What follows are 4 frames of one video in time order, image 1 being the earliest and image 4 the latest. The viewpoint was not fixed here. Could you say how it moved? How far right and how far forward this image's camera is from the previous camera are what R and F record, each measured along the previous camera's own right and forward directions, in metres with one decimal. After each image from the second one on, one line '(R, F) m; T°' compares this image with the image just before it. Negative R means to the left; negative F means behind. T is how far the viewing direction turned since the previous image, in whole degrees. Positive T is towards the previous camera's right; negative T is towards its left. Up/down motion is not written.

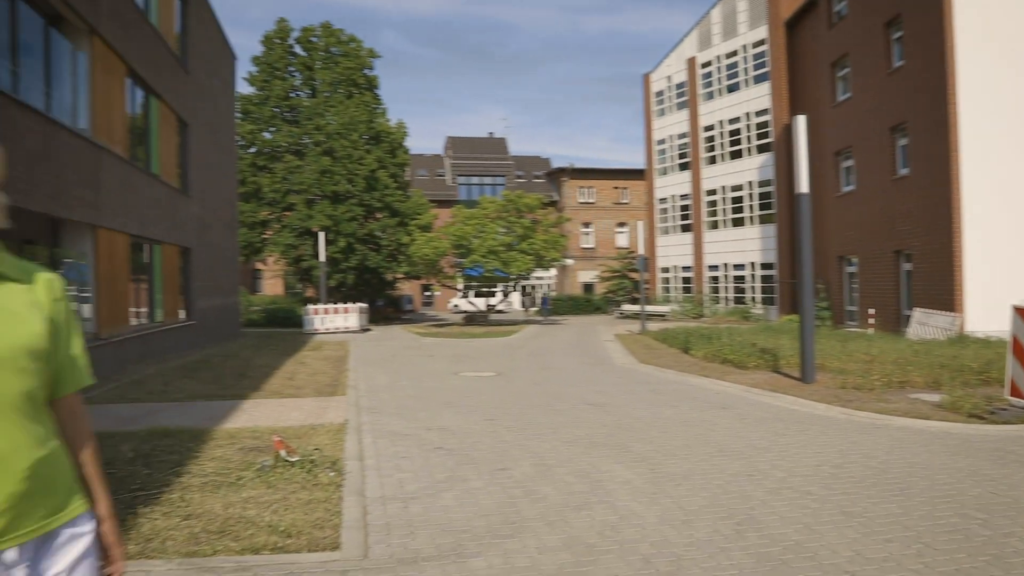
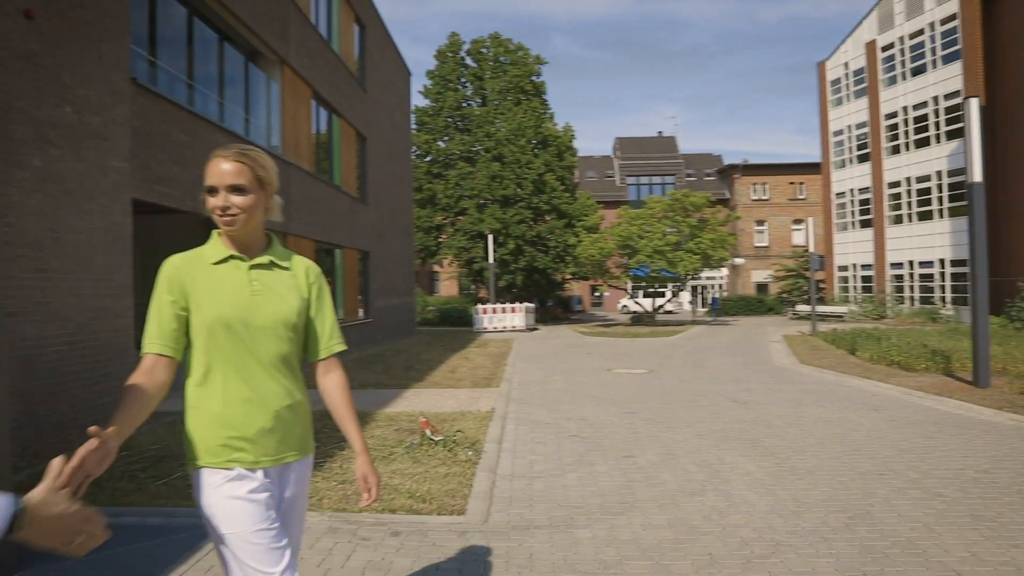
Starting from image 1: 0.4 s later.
(+0.4, -0.3) m; -13°
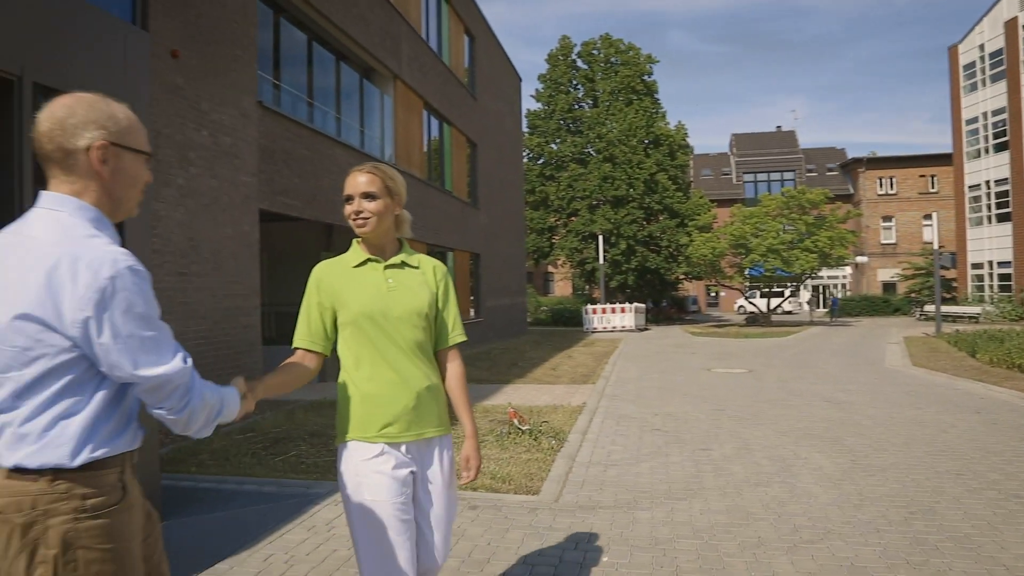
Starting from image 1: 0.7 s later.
(+0.3, -0.4) m; -9°
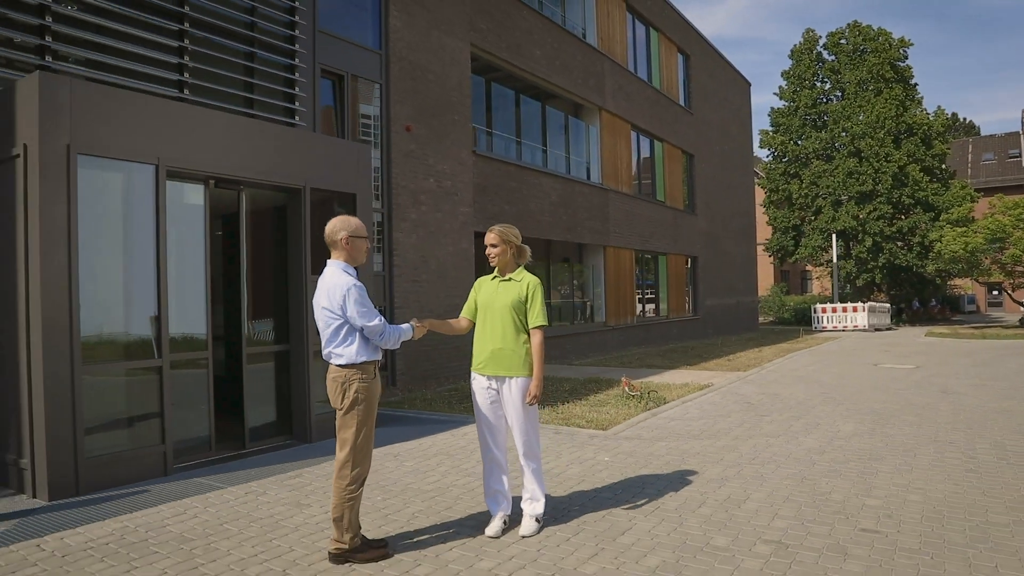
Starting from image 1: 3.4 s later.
(+1.7, -2.2) m; -20°
